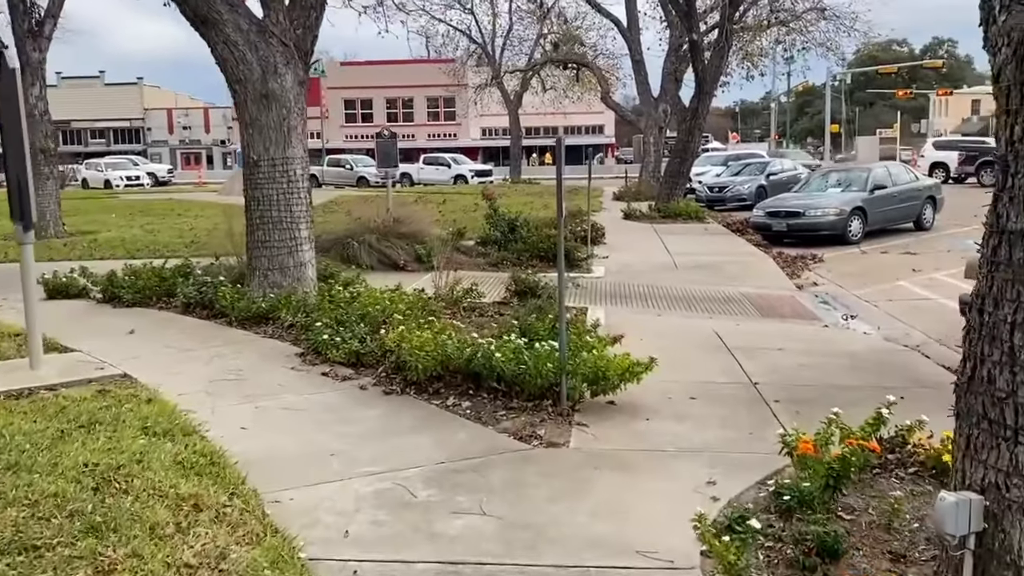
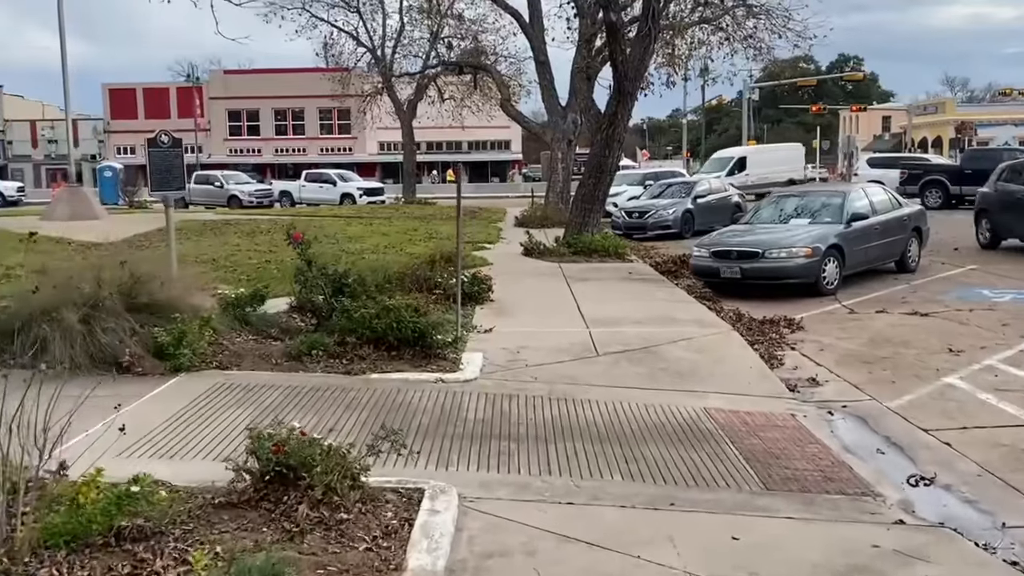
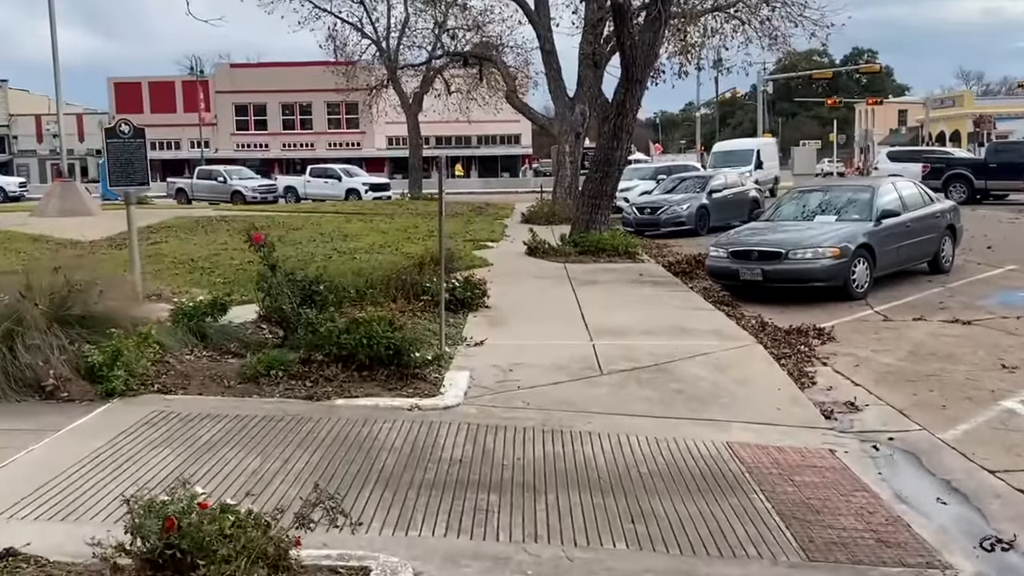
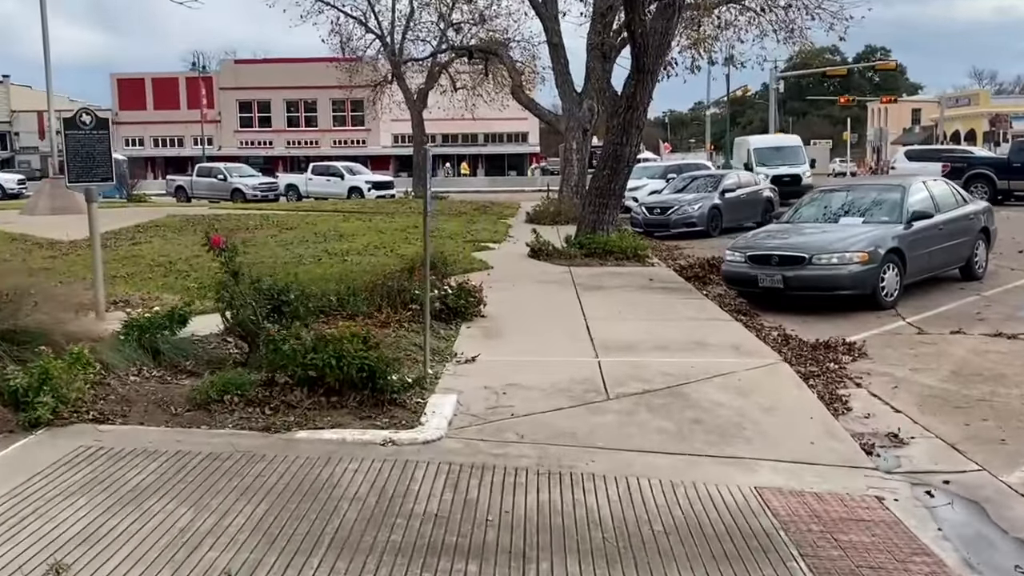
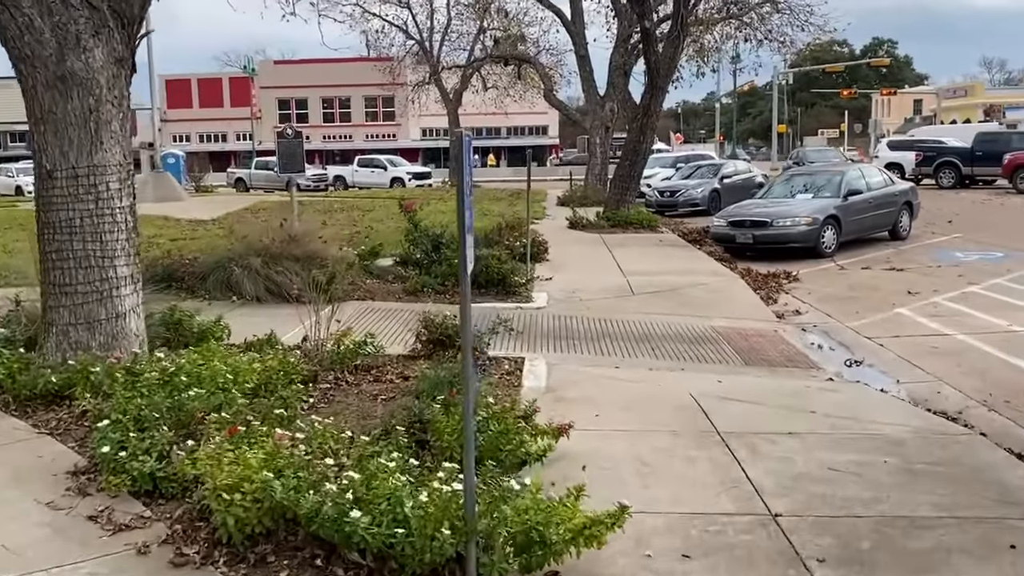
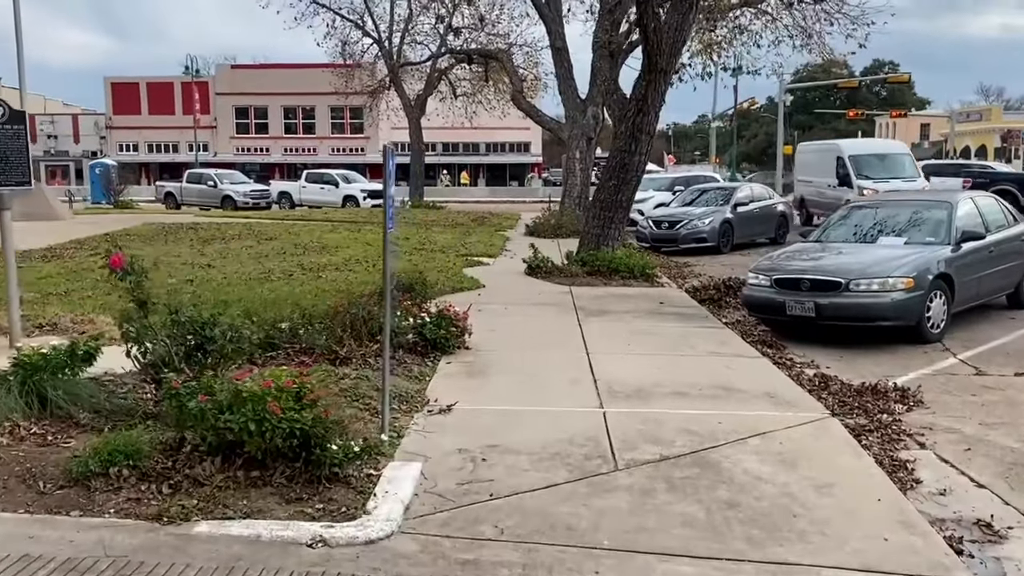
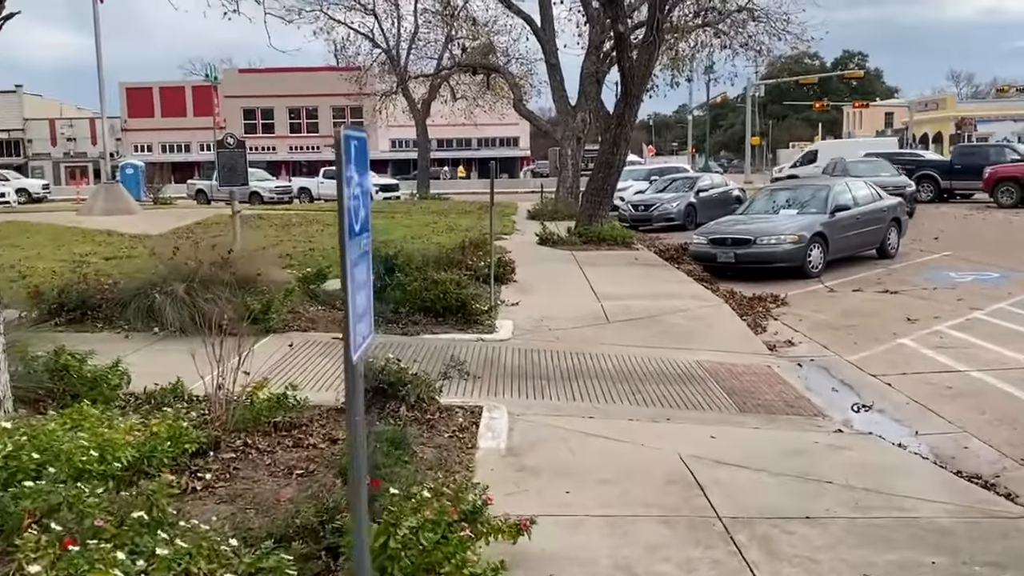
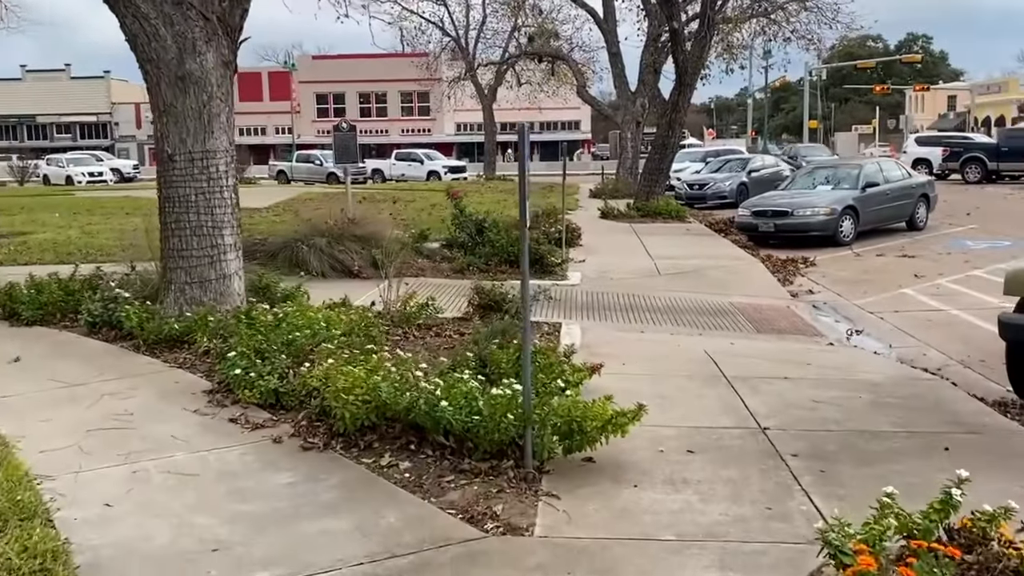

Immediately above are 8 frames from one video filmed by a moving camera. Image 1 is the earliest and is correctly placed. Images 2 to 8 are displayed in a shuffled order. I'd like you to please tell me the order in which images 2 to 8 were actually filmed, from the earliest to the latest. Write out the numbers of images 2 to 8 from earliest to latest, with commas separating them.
8, 5, 7, 2, 3, 4, 6
